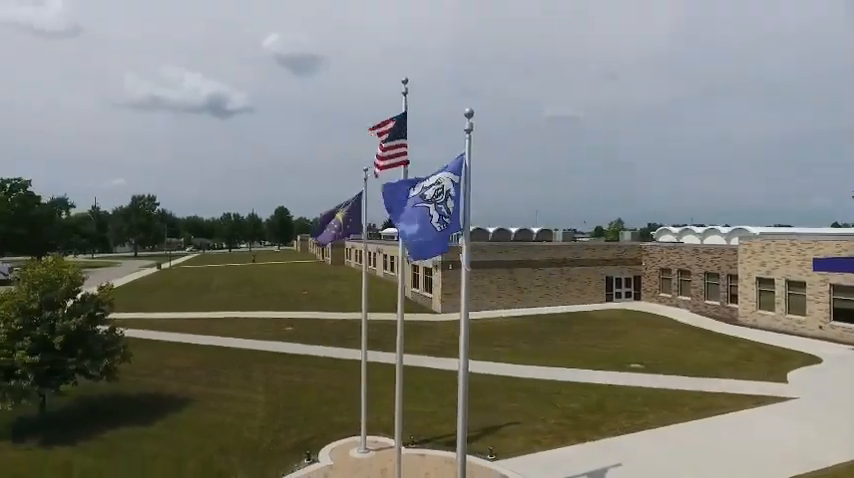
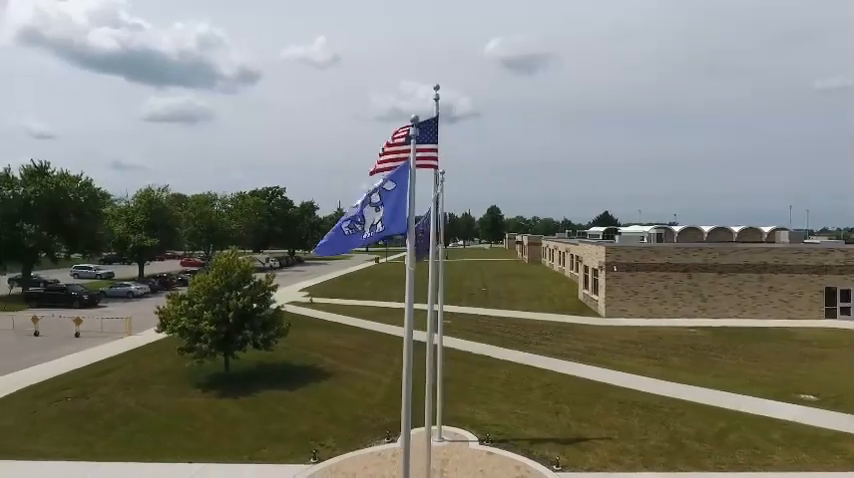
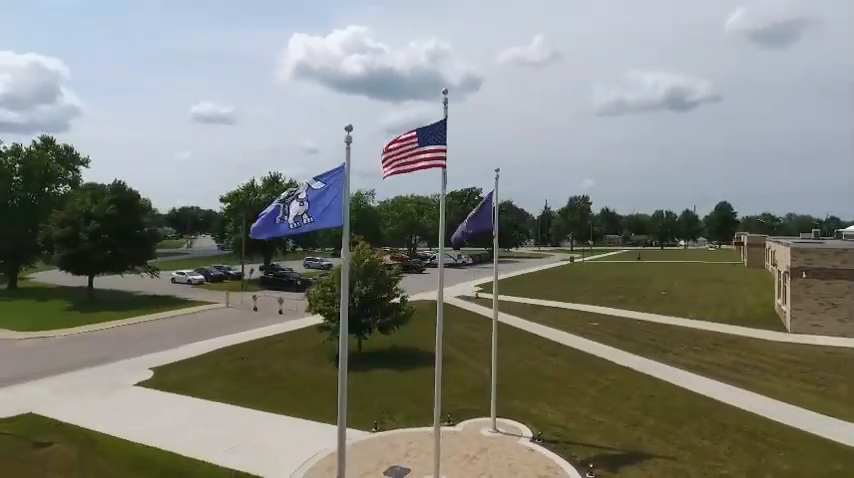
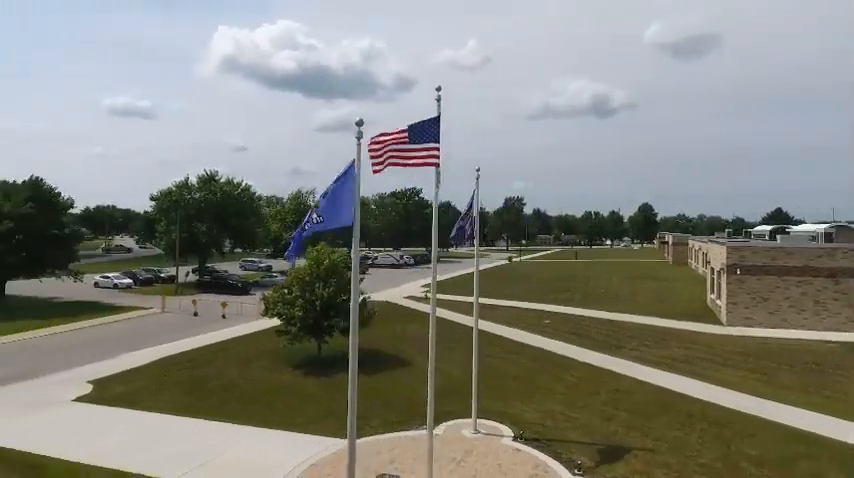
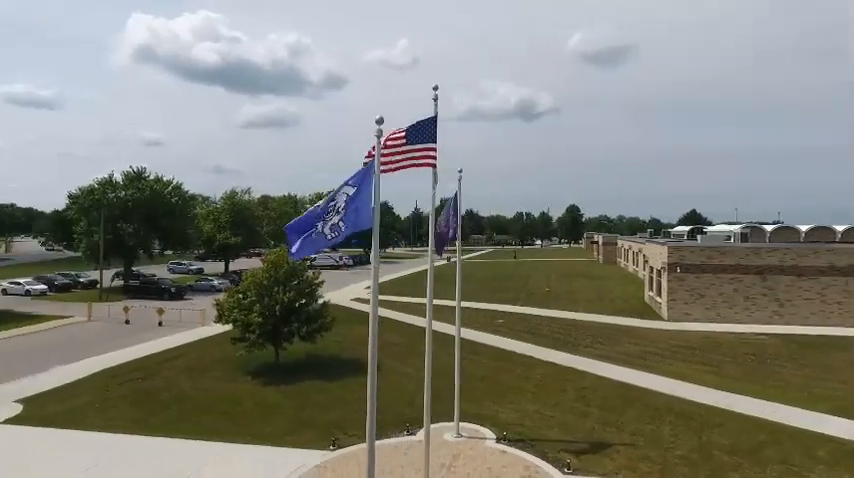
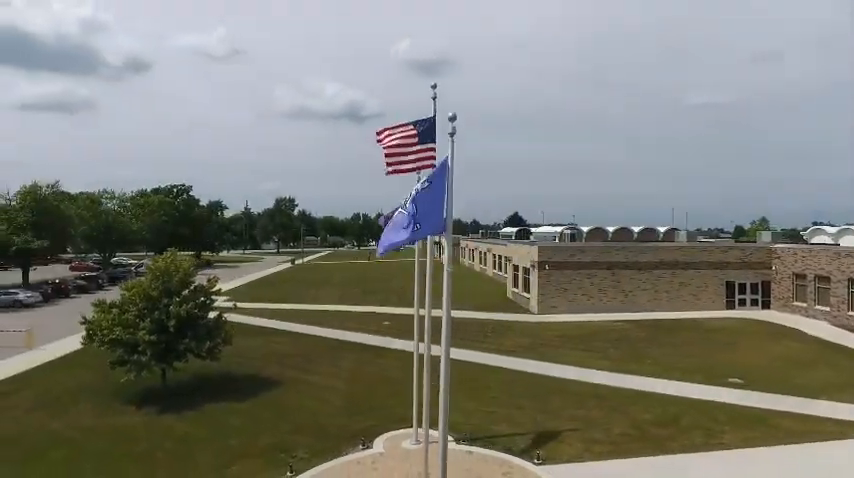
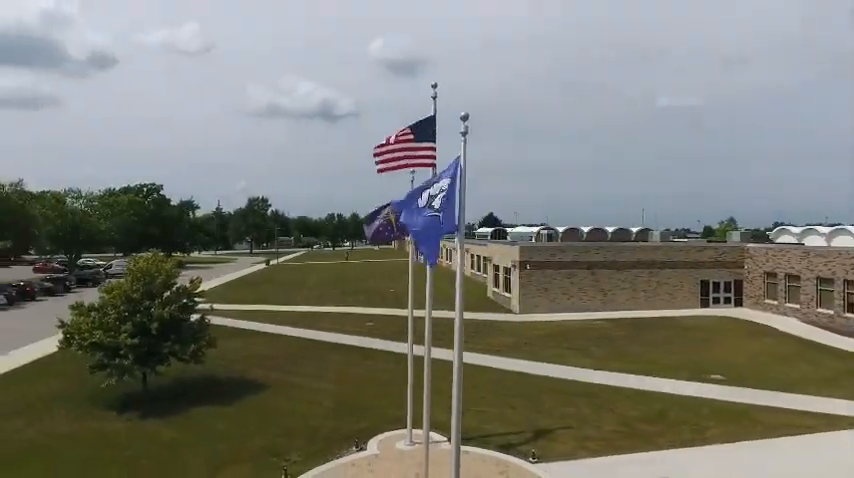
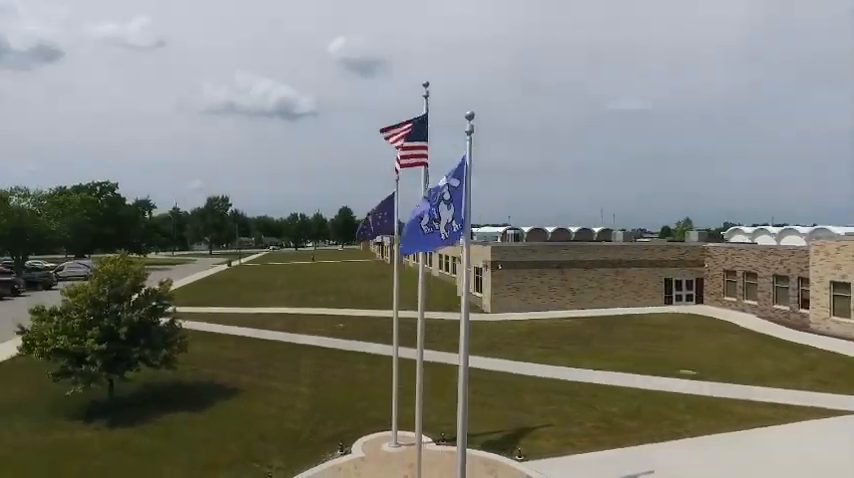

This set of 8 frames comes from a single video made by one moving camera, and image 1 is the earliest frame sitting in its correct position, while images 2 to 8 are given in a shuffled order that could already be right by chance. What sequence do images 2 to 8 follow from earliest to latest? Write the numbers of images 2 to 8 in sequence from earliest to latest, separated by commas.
8, 7, 6, 2, 5, 4, 3
